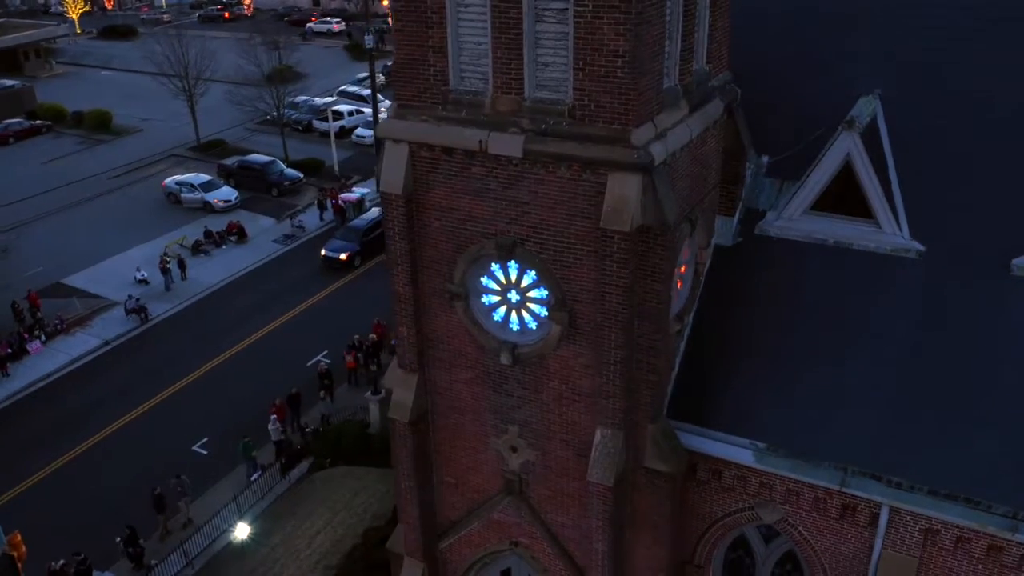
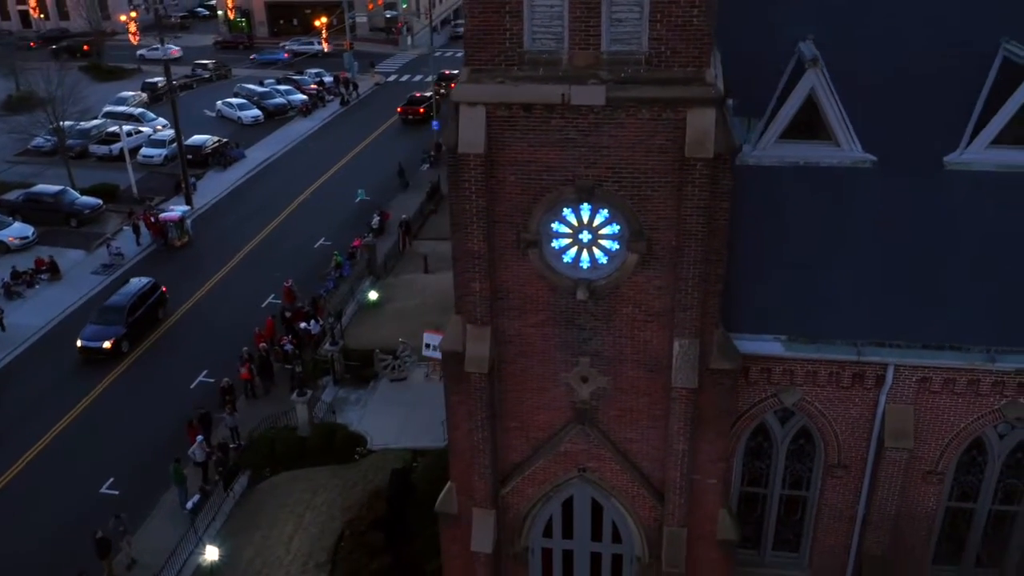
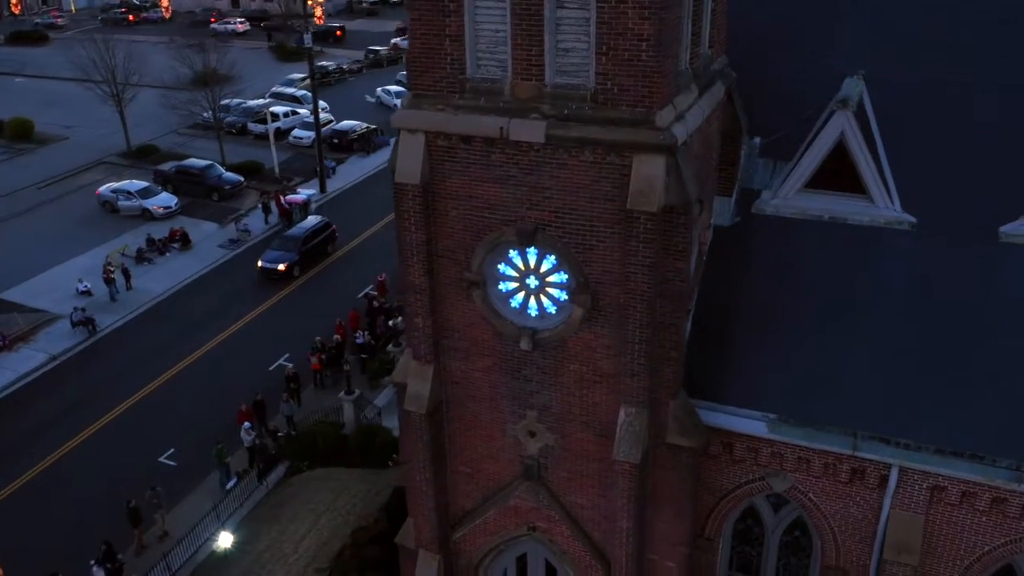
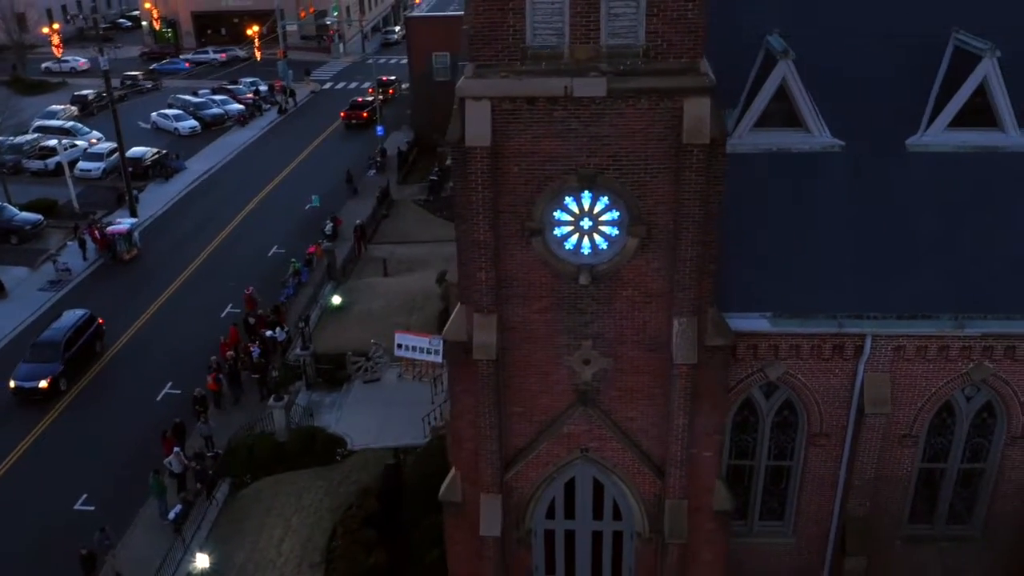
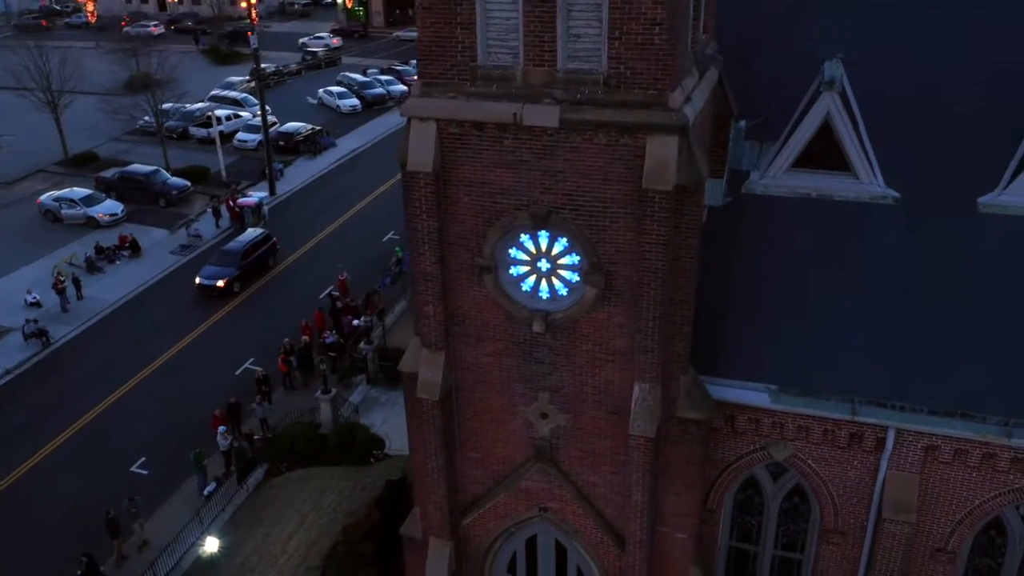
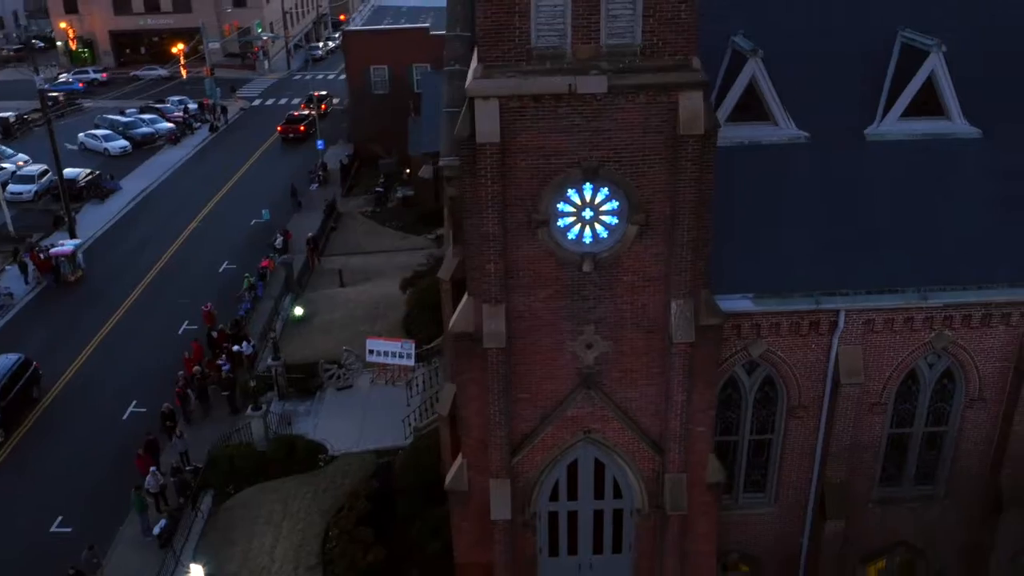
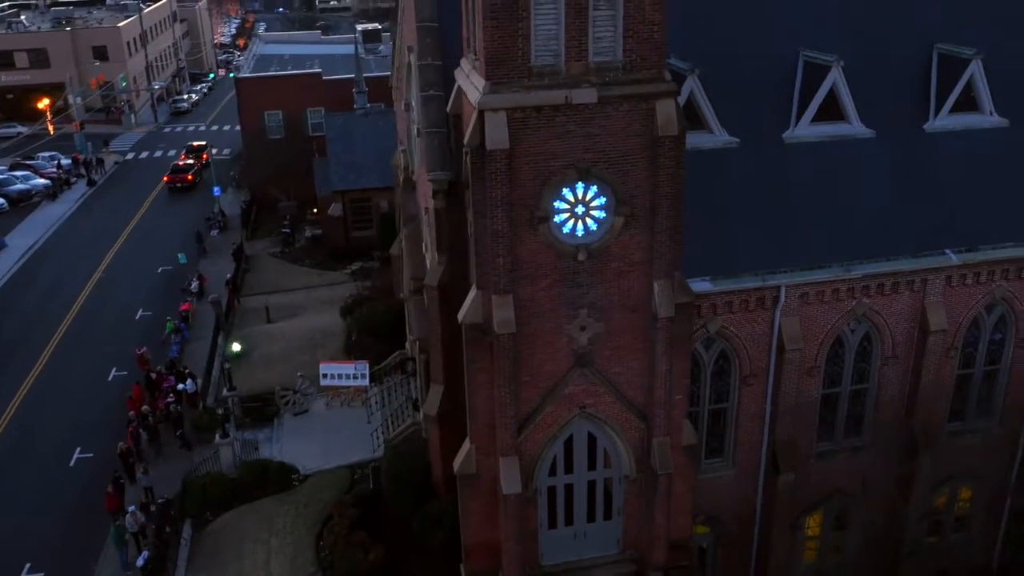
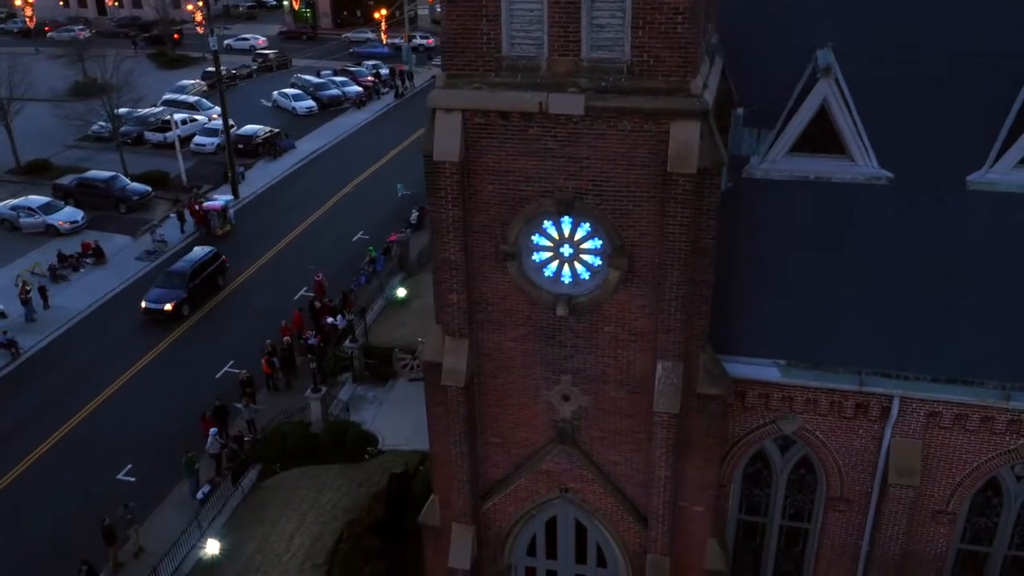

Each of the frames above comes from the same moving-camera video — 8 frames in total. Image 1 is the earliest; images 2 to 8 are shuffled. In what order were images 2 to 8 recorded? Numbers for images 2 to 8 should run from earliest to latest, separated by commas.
3, 5, 8, 2, 4, 6, 7
